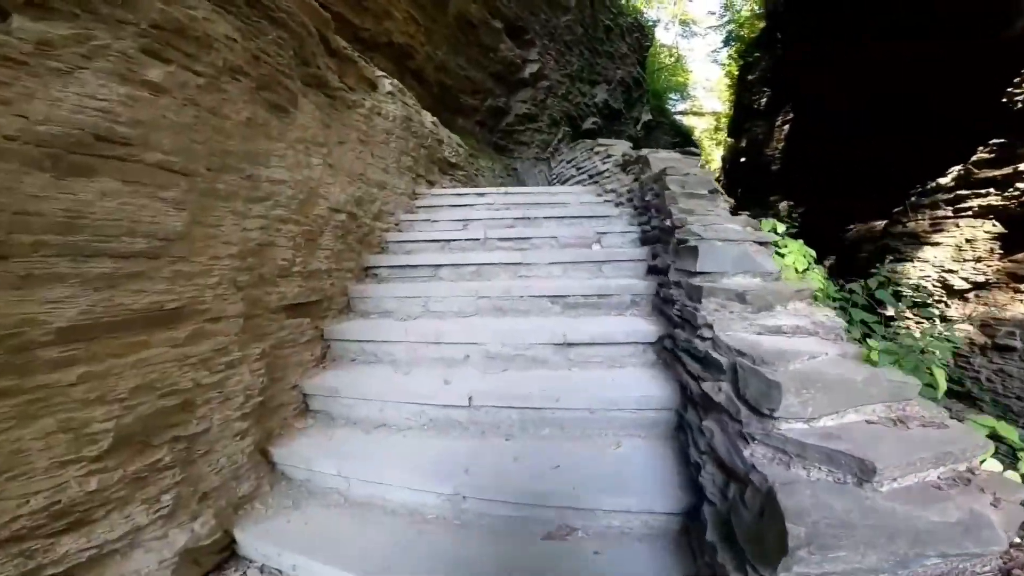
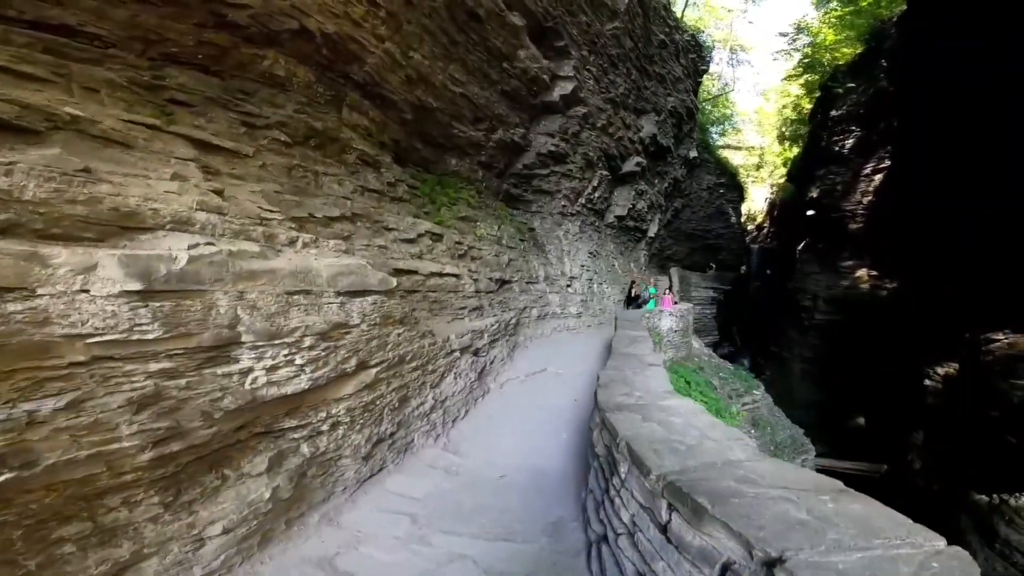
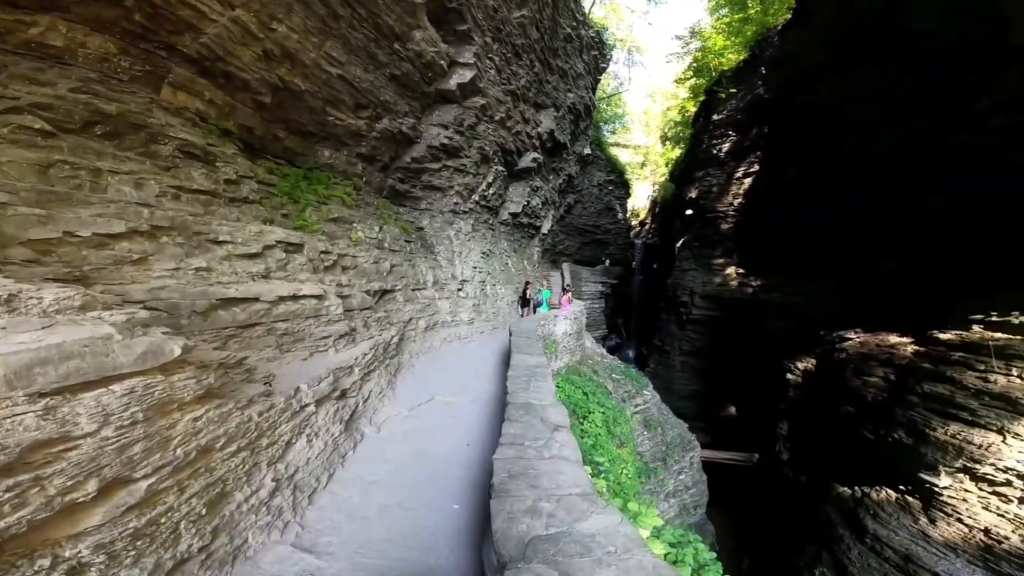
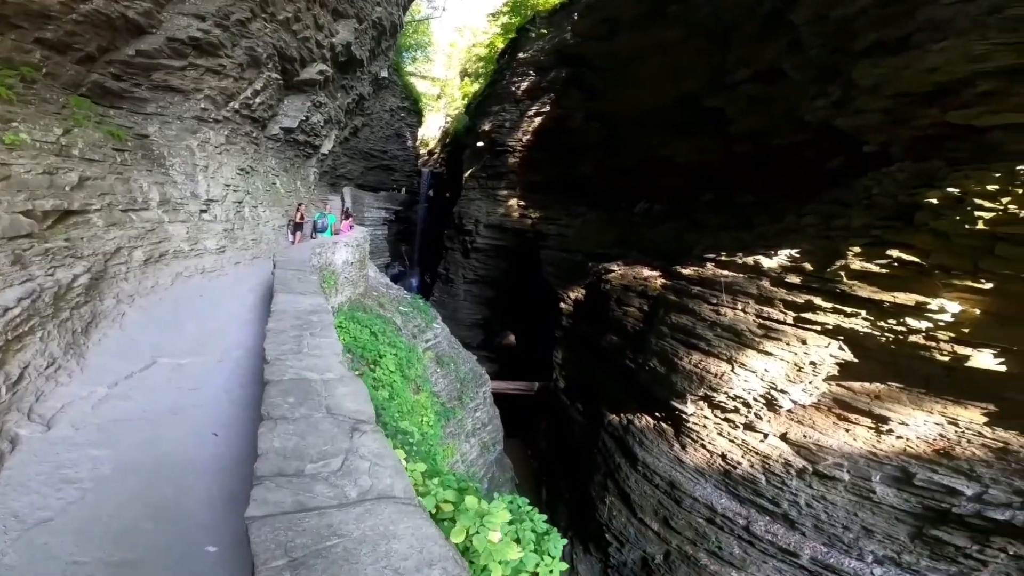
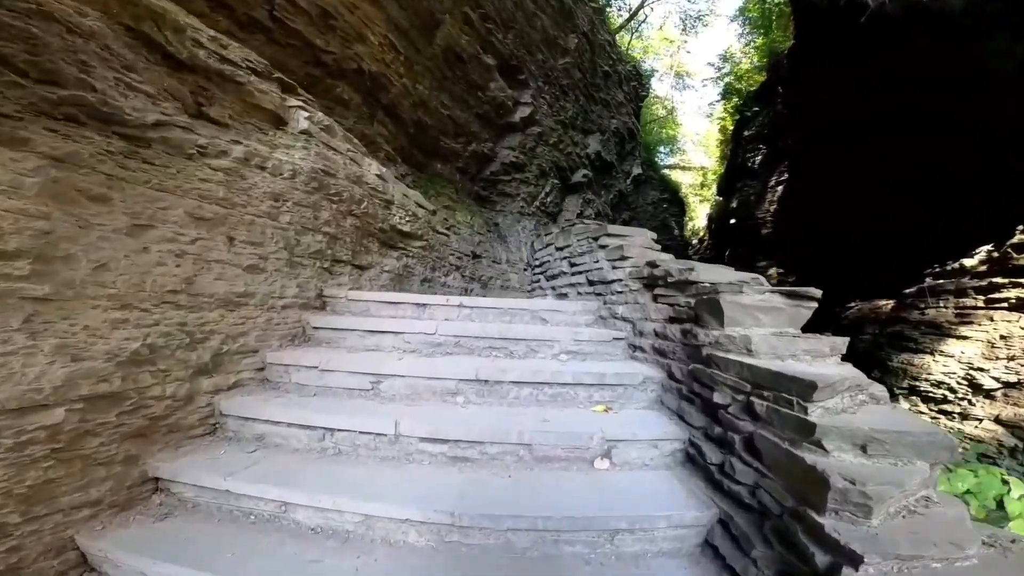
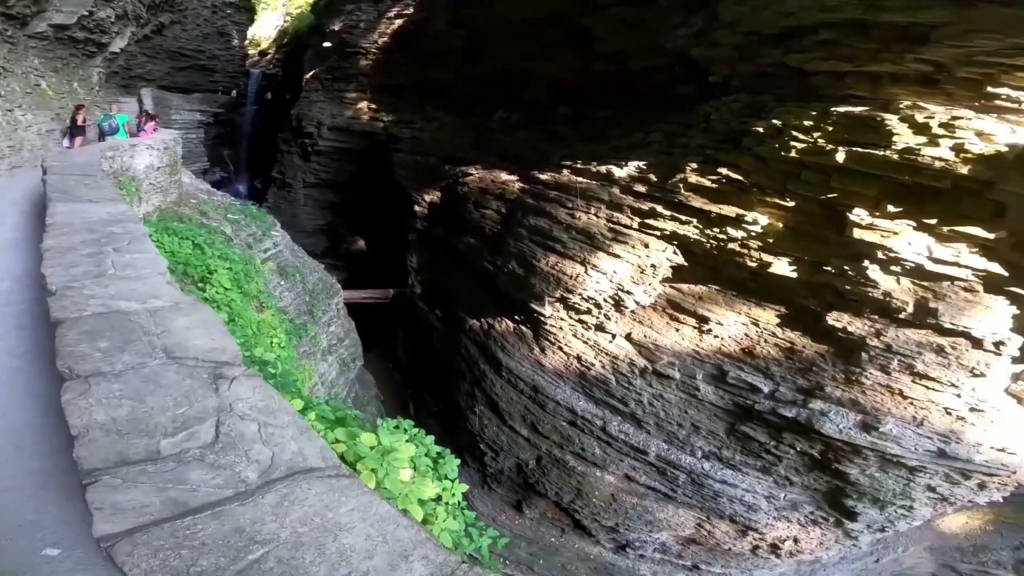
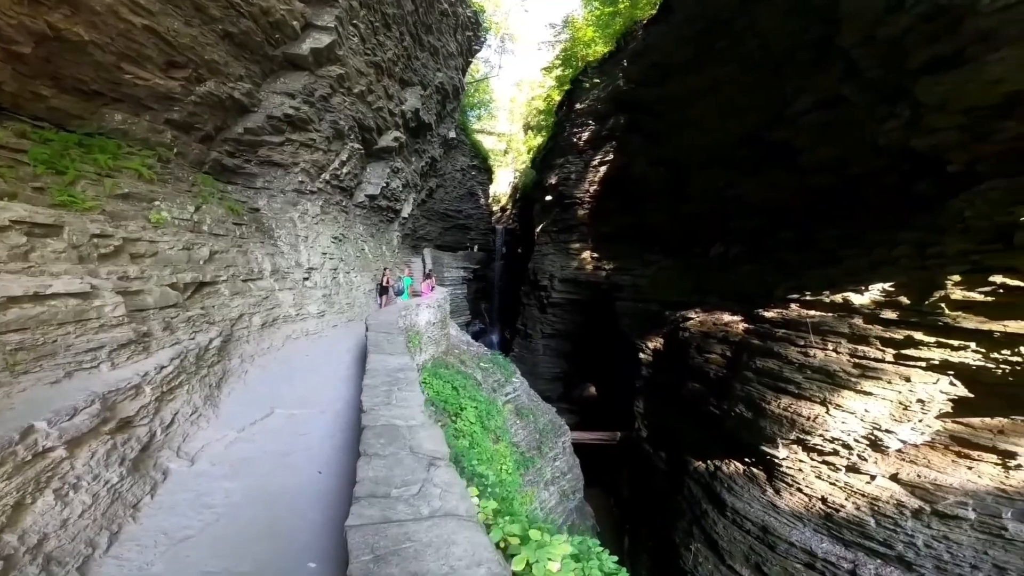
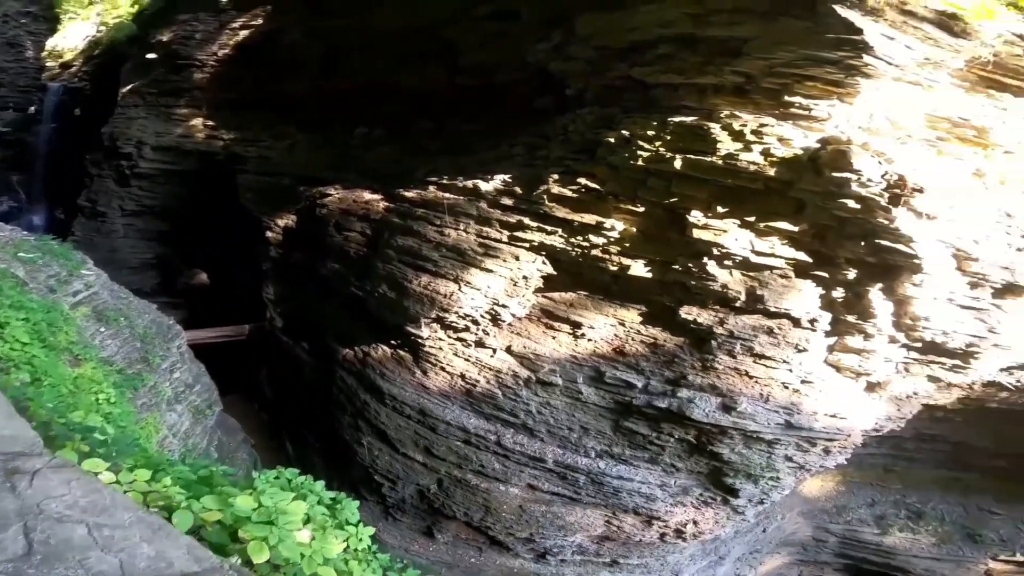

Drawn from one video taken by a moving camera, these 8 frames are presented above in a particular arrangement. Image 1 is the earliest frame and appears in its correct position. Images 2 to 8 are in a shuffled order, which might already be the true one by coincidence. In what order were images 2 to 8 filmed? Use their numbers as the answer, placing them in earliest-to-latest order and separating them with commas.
5, 2, 3, 7, 4, 6, 8
